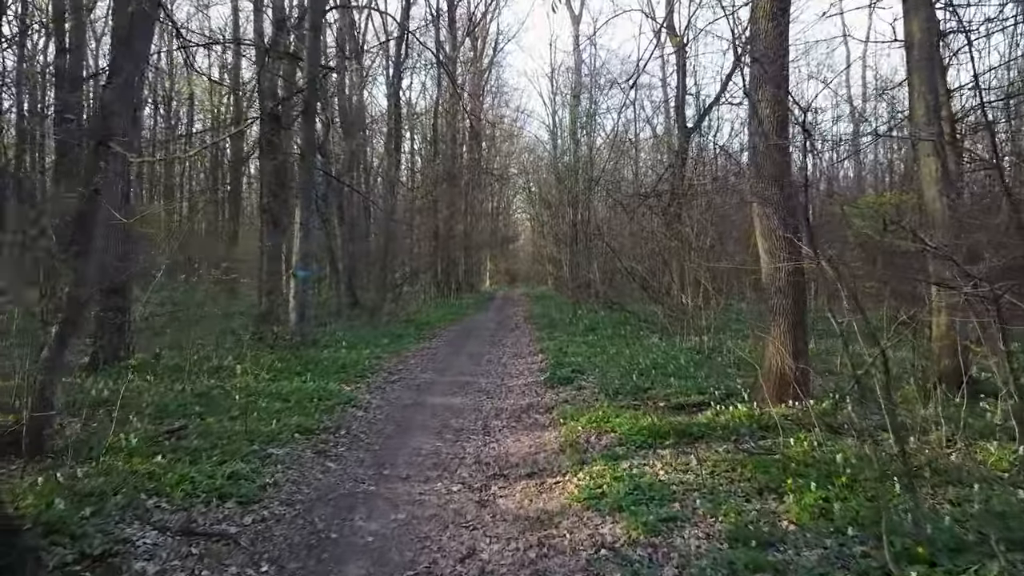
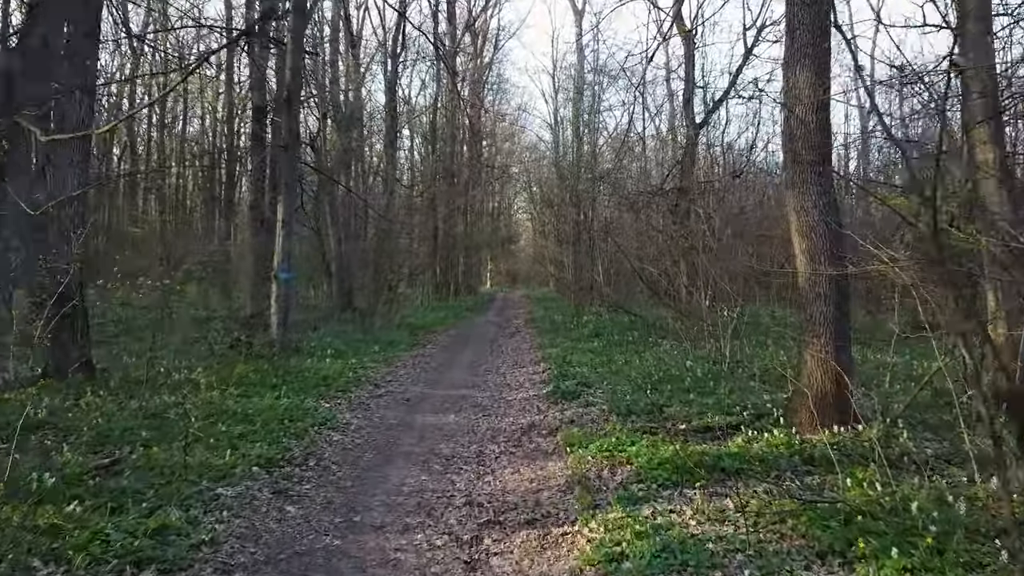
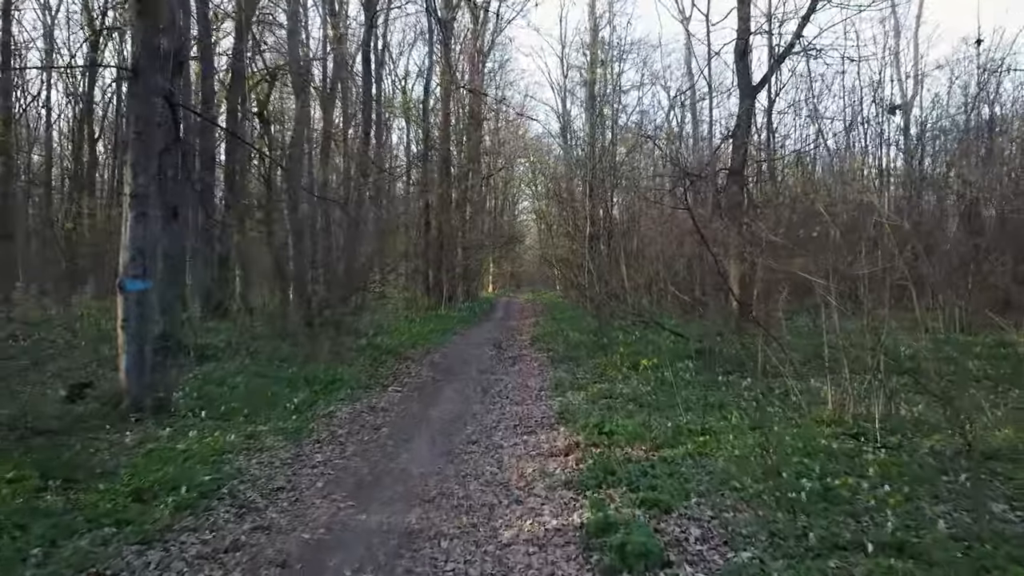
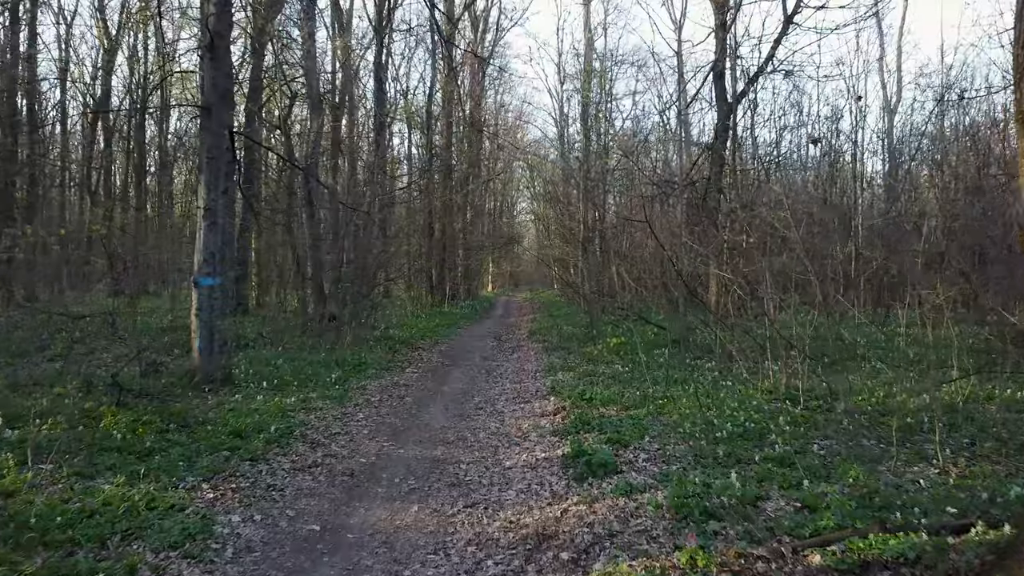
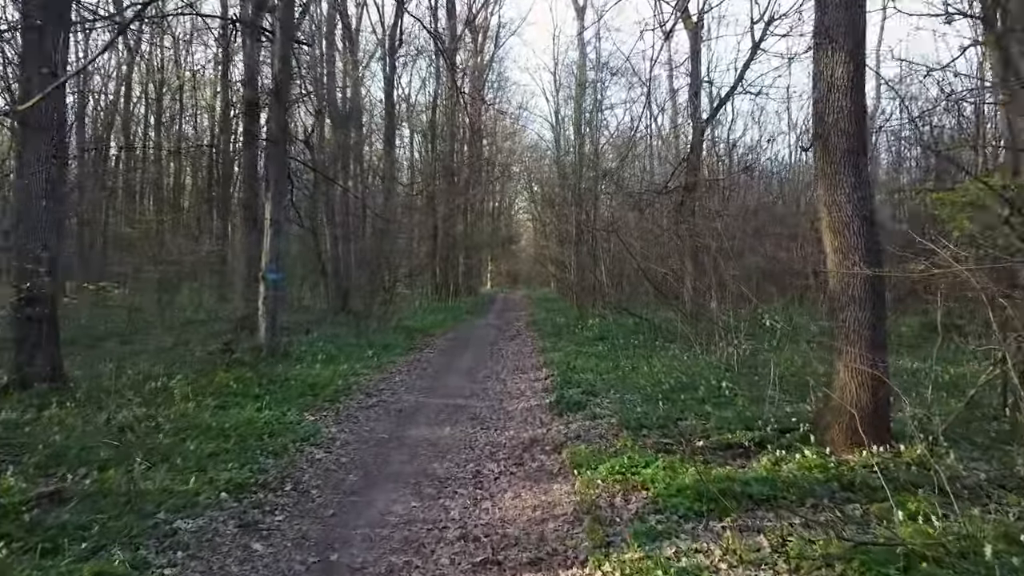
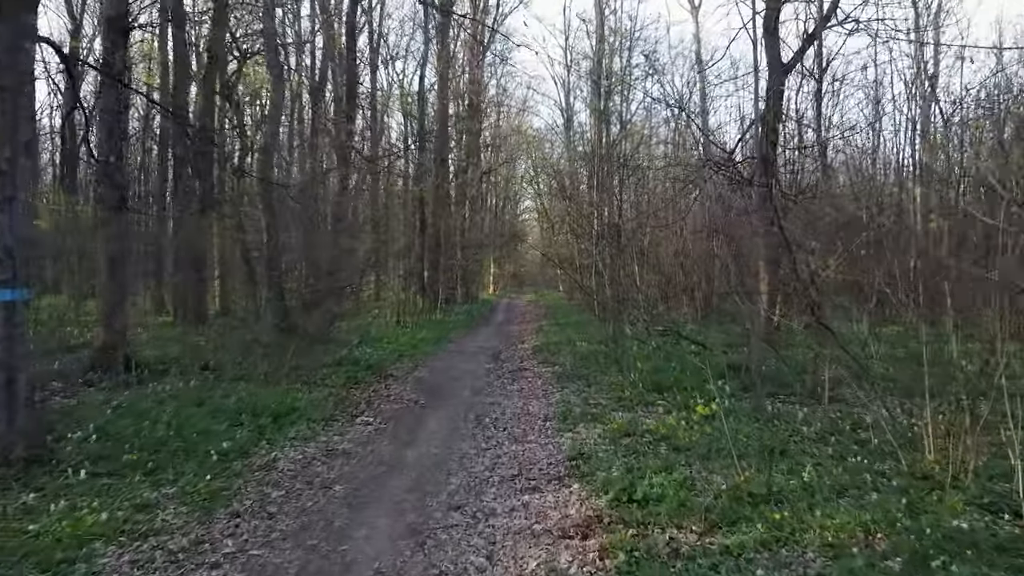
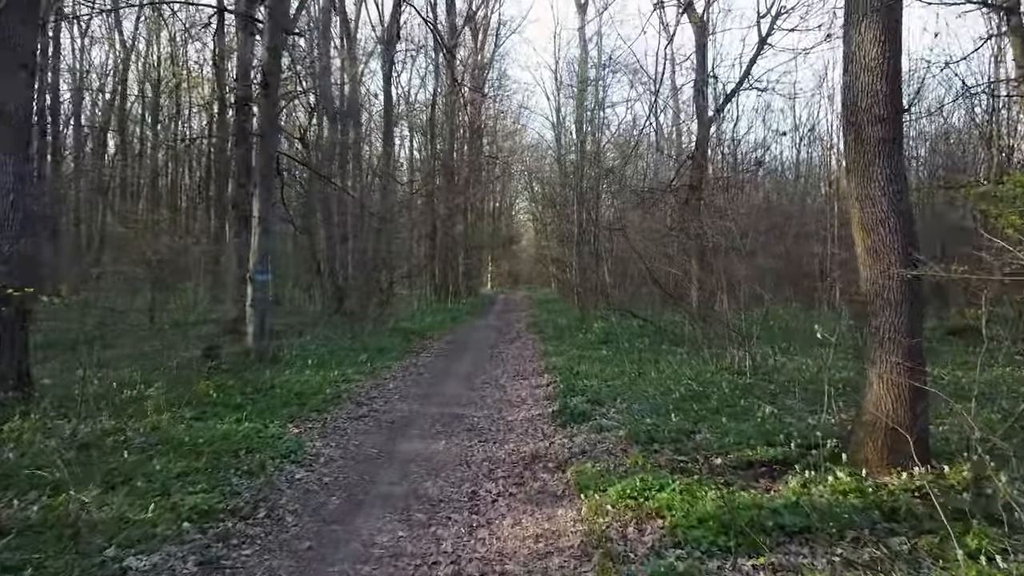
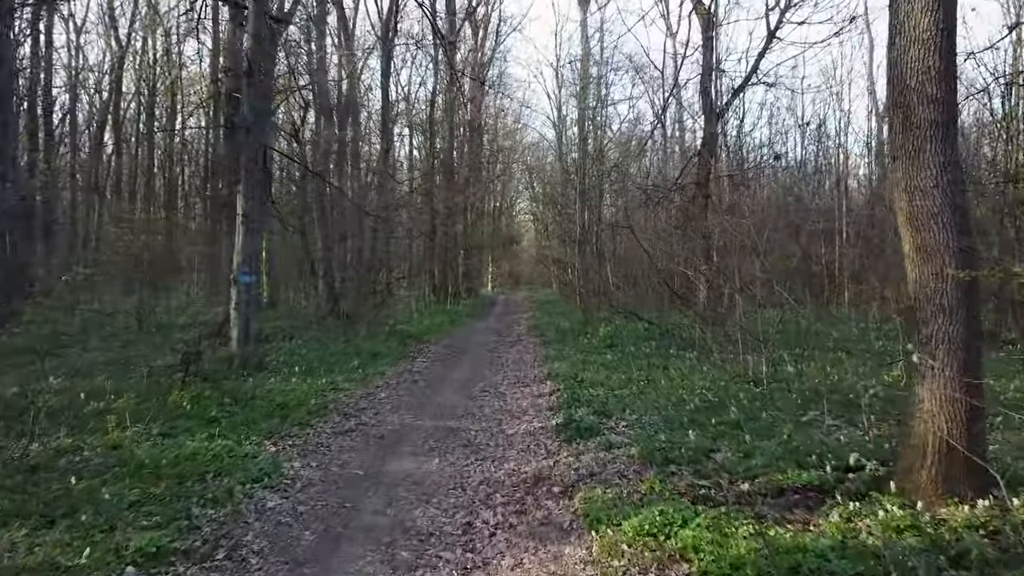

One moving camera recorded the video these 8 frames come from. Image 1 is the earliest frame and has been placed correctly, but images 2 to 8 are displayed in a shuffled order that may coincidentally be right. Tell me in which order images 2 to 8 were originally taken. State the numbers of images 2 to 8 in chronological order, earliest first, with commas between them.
2, 5, 7, 8, 4, 3, 6
